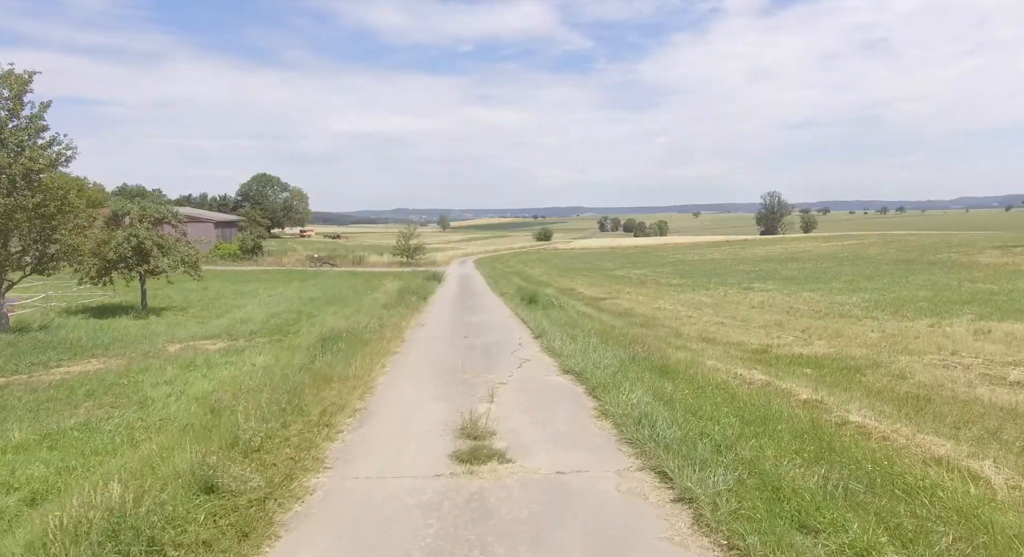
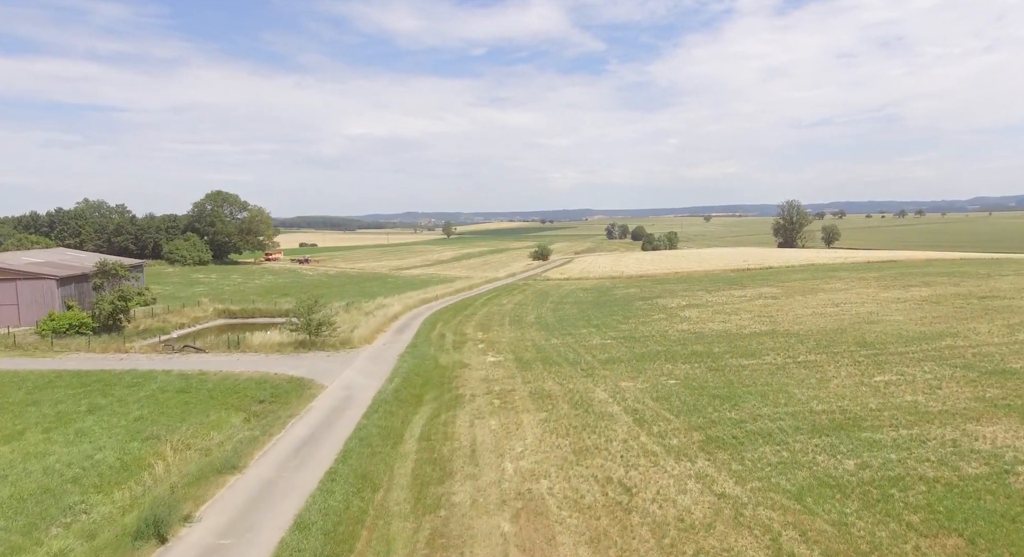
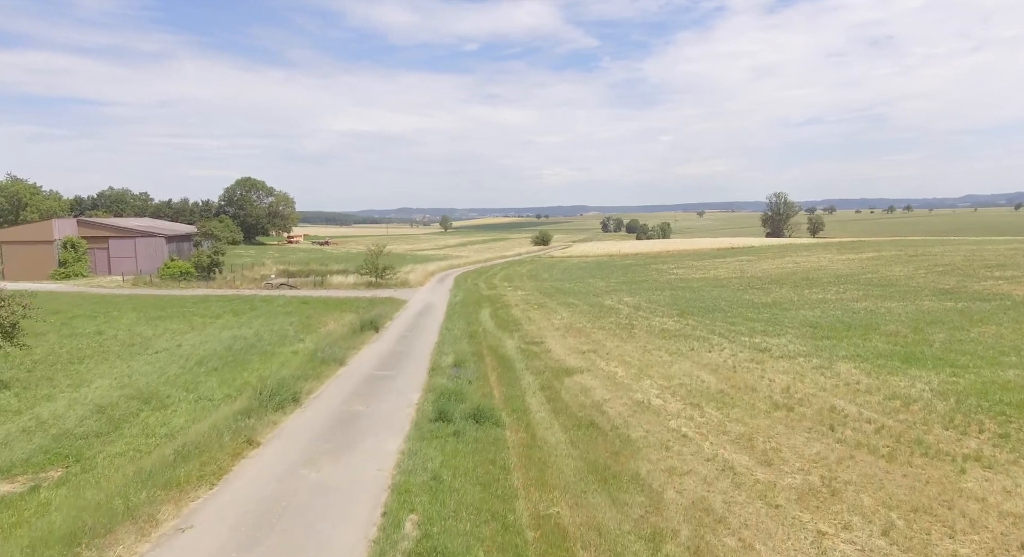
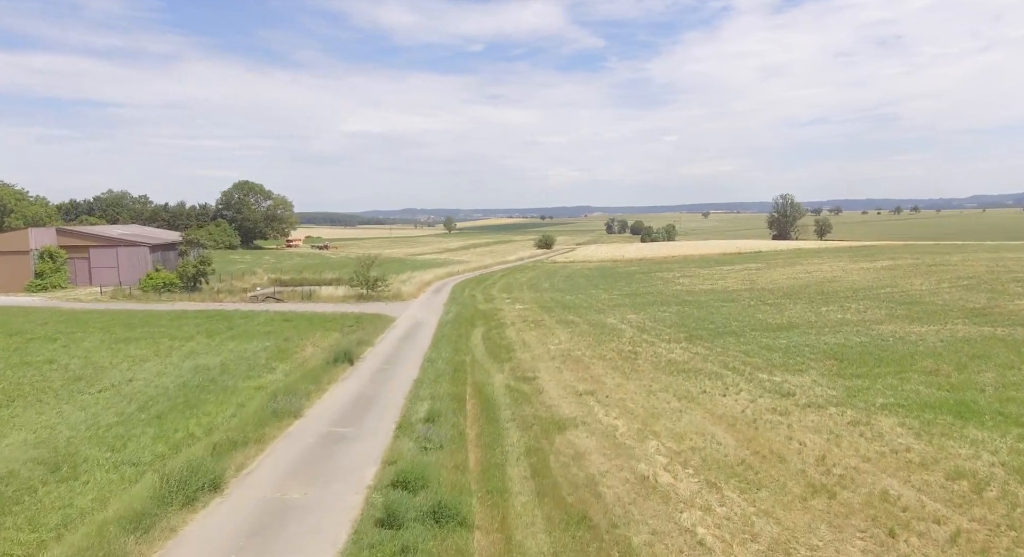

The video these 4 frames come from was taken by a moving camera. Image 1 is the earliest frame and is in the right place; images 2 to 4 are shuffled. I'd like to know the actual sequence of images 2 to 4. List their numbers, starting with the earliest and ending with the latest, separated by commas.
3, 4, 2
